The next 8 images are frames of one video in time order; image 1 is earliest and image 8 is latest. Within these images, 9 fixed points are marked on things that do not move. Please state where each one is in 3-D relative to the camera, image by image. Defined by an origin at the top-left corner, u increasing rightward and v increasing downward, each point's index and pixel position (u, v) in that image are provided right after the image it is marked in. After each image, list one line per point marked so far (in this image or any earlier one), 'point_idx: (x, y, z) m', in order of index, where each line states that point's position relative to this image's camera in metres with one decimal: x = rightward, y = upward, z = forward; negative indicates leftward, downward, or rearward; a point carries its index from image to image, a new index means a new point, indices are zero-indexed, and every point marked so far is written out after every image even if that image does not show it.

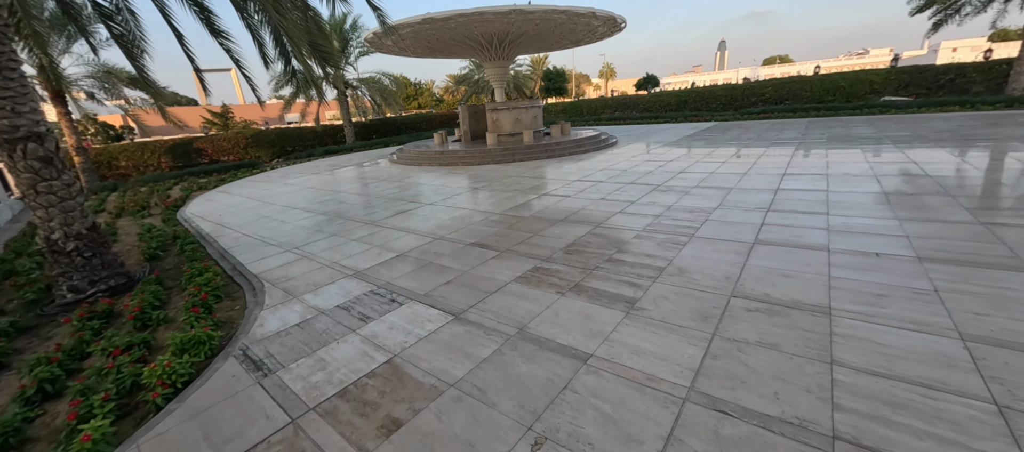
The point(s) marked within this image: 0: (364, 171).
0: (-5.8, +2.3, +14.7) m
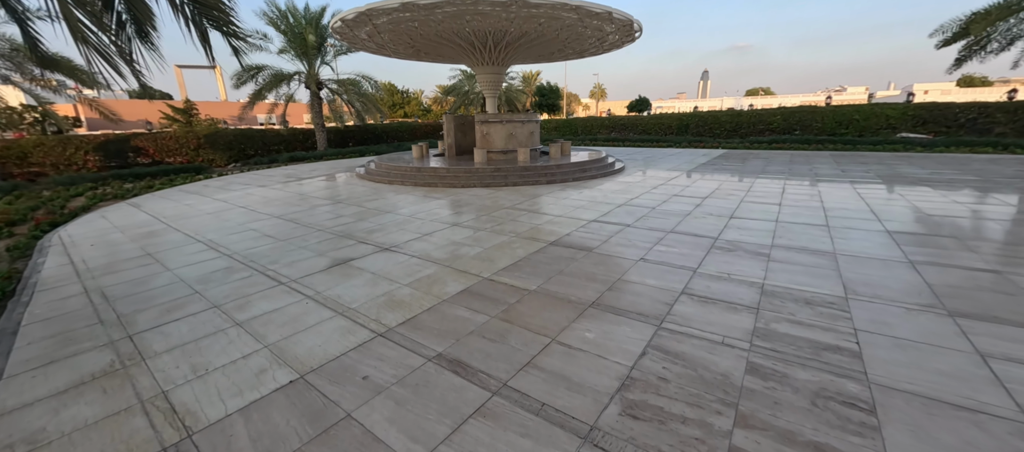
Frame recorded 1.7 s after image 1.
0: (-6.1, +1.4, +12.1) m
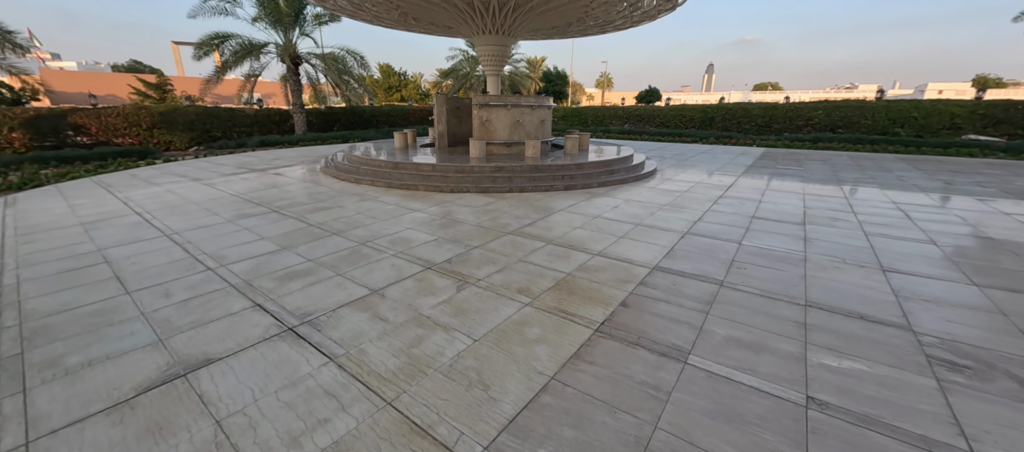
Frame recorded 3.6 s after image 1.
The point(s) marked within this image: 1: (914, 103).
0: (-6.0, +1.2, +9.5) m
1: (+18.7, +5.7, +17.5) m
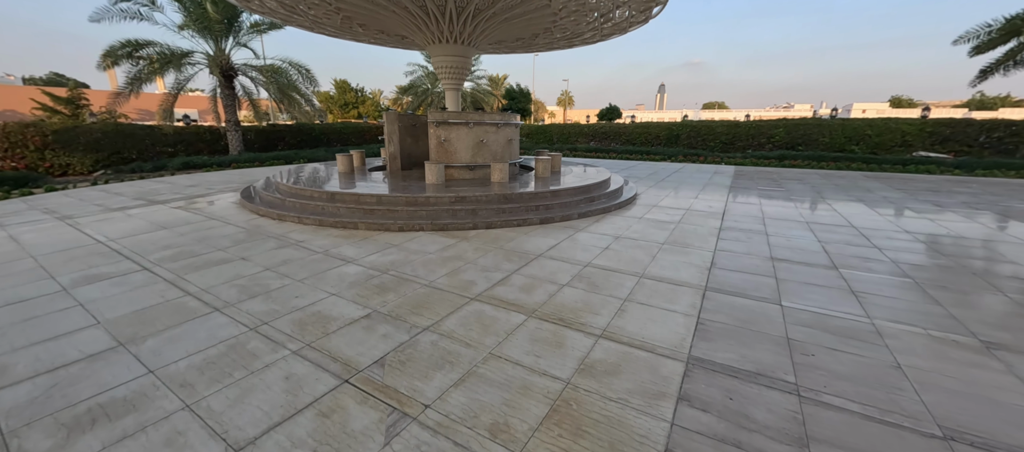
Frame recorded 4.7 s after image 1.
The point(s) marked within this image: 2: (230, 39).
0: (-6.7, +0.3, +7.5) m
1: (+17.0, +5.0, +18.0) m
2: (-13.1, +8.7, +17.5) m
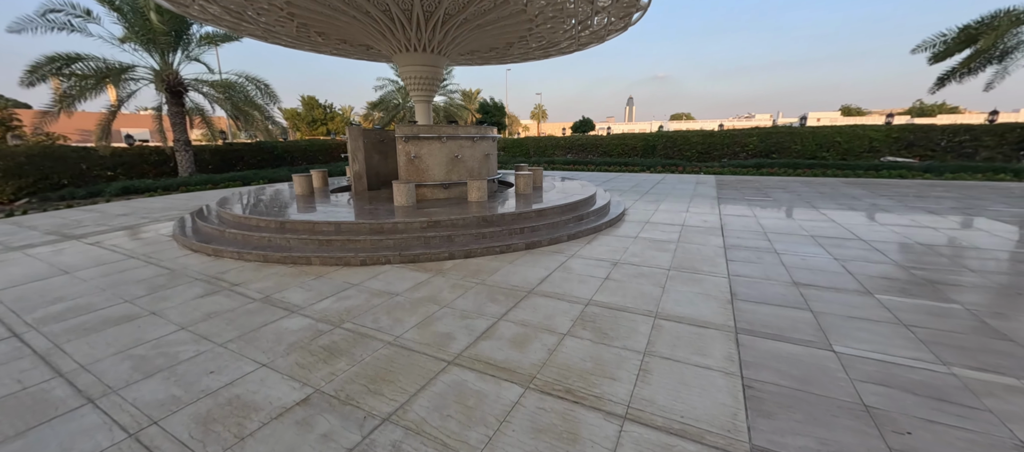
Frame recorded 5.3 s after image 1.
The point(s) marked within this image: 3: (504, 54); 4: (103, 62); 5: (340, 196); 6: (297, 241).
0: (-7.0, -0.4, +6.3) m
1: (+15.8, +4.8, +18.3) m
2: (-14.3, +7.4, +16.1) m
3: (-0.2, +5.3, +11.7) m
4: (-15.9, +6.4, +14.6) m
5: (-4.1, +0.7, +9.0) m
6: (-3.1, -0.2, +5.5) m
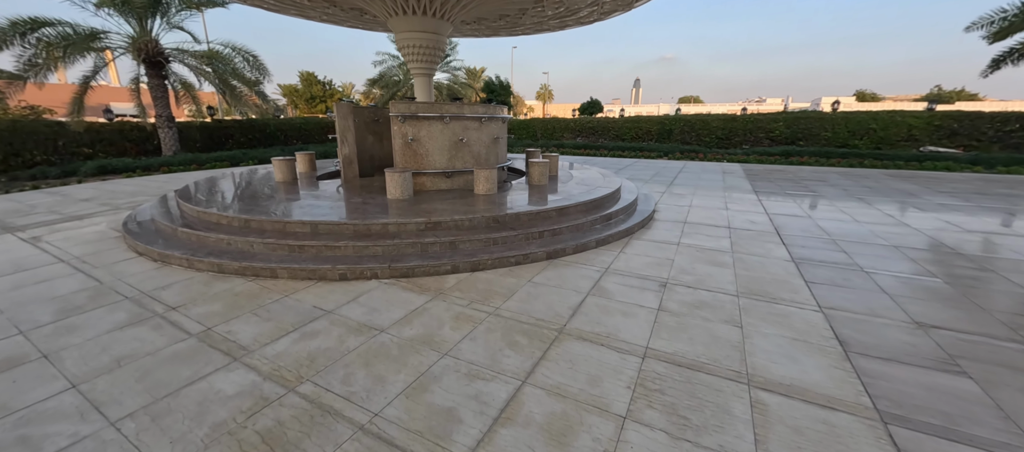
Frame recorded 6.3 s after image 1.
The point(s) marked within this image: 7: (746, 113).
0: (-6.8, -0.3, +5.2) m
1: (+16.2, +5.0, +16.9) m
2: (-13.9, +8.1, +14.7) m
3: (+0.1, +5.6, +10.3) m
4: (-15.5, +7.0, +13.2) m
5: (-3.8, +0.9, +7.8) m
6: (-2.9, -0.2, +4.4) m
7: (+12.4, +6.0, +19.9) m
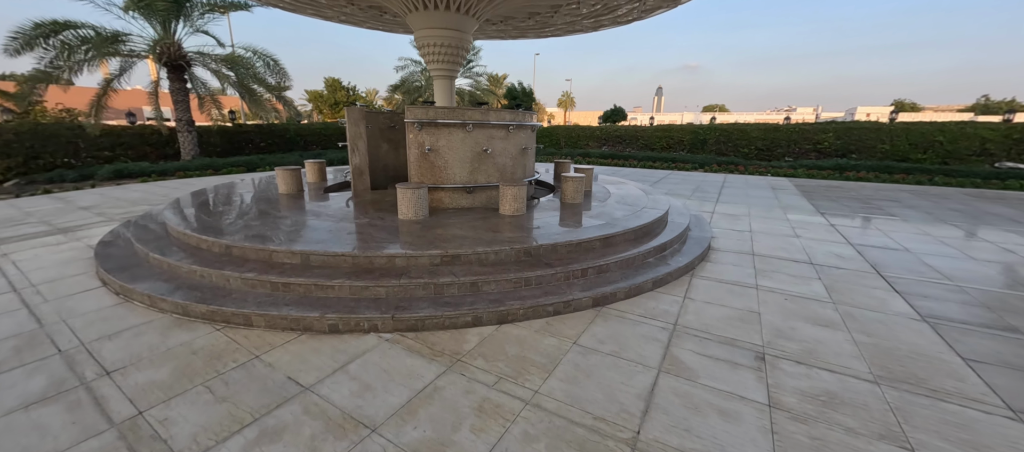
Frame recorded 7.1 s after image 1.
0: (-6.4, -0.5, +4.6) m
1: (+17.2, +4.1, +15.2) m
2: (-12.9, +7.9, +14.5) m
3: (+0.9, +5.1, +9.4) m
4: (-14.5, +6.8, +13.1) m
5: (-3.3, +0.6, +7.0) m
6: (-2.6, -0.5, +3.6) m
7: (+13.6, +5.0, +18.4) m
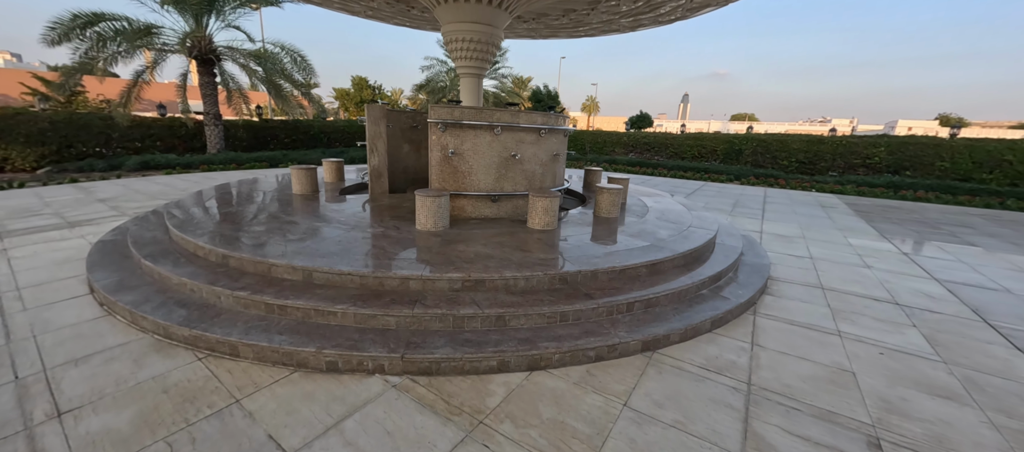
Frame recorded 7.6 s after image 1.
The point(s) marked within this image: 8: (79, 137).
0: (-6.1, -0.4, +4.3) m
1: (+18.2, +3.1, +13.8) m
2: (-11.7, +8.1, +14.6) m
3: (+1.7, +4.8, +8.8) m
4: (-13.5, +7.2, +13.2) m
5: (-2.8, +0.5, +6.6) m
6: (-2.3, -0.6, +3.1) m
7: (+14.8, +4.2, +17.2) m
8: (-15.6, +3.2, +13.5) m
